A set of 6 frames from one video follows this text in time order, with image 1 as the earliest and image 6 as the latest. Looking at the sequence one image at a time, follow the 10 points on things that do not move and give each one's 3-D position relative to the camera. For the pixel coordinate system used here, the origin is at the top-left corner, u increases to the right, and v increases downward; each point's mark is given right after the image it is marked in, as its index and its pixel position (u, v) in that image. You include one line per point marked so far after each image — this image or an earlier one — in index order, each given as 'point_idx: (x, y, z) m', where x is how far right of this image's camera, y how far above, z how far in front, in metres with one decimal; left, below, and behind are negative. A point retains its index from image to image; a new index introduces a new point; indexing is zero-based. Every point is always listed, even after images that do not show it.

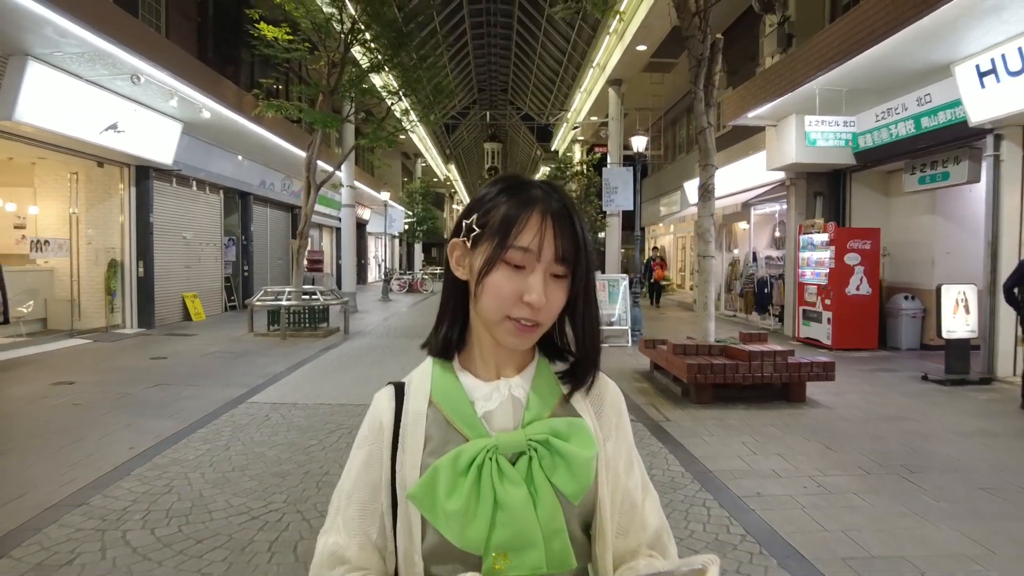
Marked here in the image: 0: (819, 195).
0: (+5.6, +1.7, +12.5) m
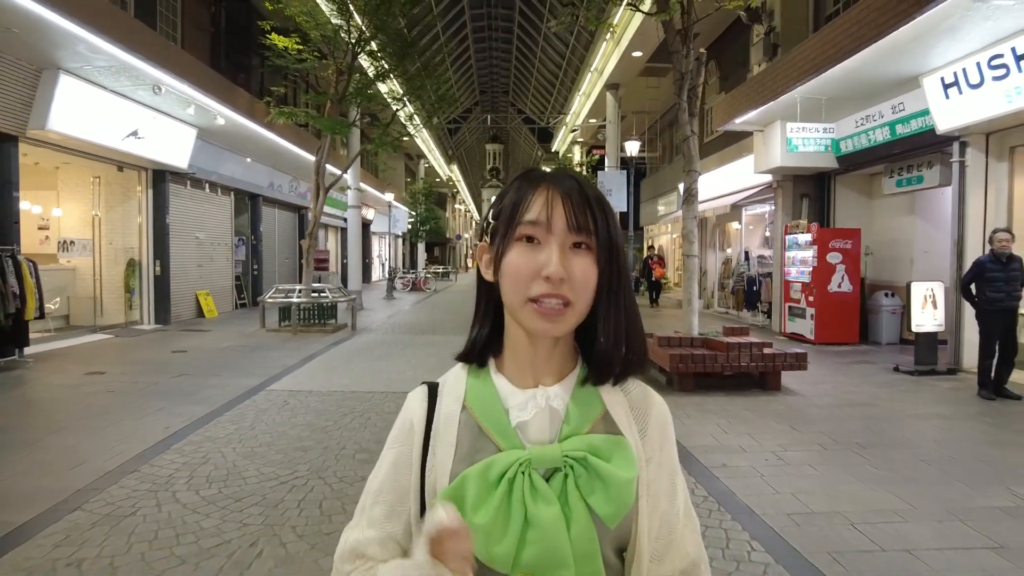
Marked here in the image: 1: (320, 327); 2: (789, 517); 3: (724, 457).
0: (+5.6, +1.8, +13.1) m
1: (-3.8, -0.8, +13.5) m
2: (+1.7, -1.4, +4.0) m
3: (+1.7, -1.3, +5.2) m
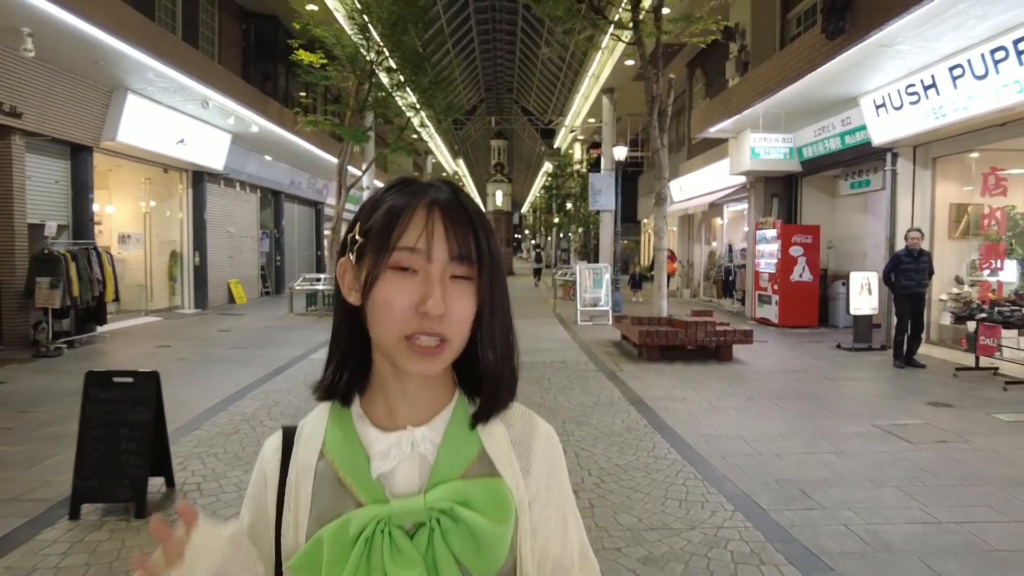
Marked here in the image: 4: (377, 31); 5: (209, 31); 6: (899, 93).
0: (+5.7, +2.0, +14.6) m
1: (-3.8, -0.5, +15.2) m
2: (+1.6, -1.2, +5.7) m
3: (+1.6, -1.2, +6.9) m
4: (-2.7, +5.2, +13.7) m
5: (-6.5, +5.5, +14.7) m
6: (+5.3, +2.7, +9.3) m
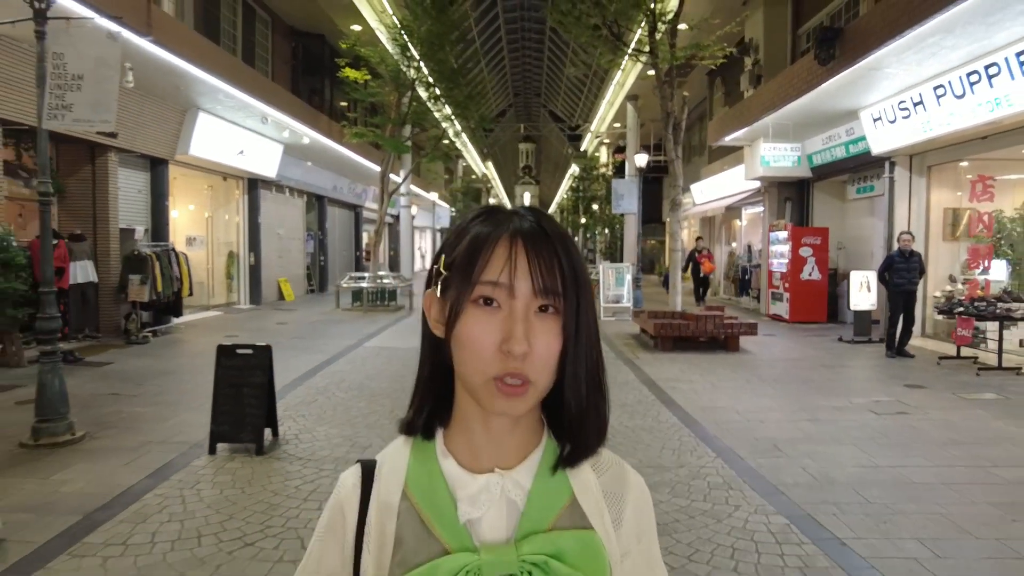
0: (+6.3, +2.0, +15.5) m
1: (-3.1, -0.5, +16.5) m
2: (+1.9, -1.2, +6.8) m
3: (+1.9, -1.1, +8.0) m
4: (-2.1, +5.3, +14.9) m
5: (-5.8, +5.6, +16.1) m
6: (+5.7, +2.7, +10.2) m
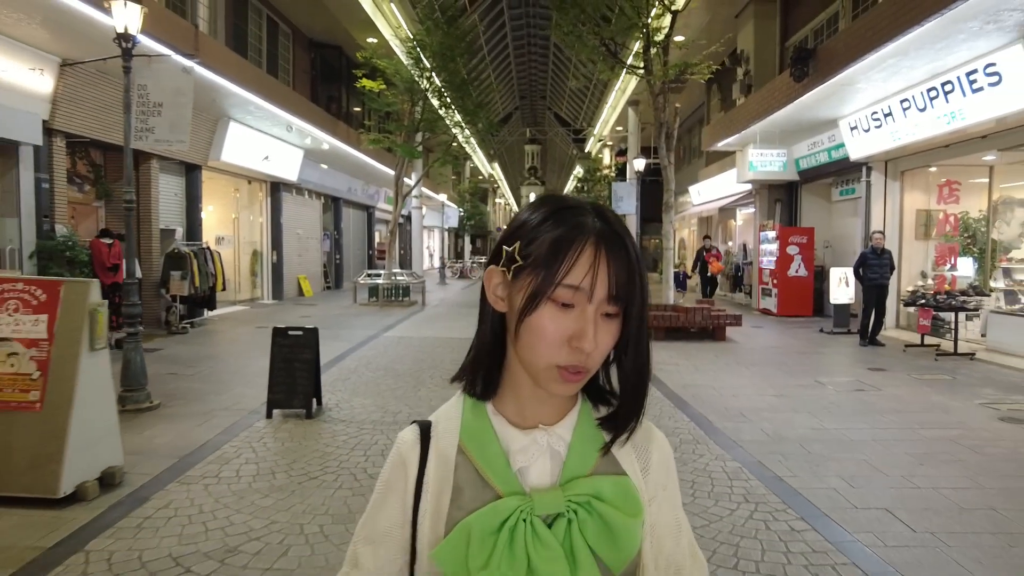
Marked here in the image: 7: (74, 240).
0: (+6.5, +2.1, +16.5) m
1: (-2.9, -0.4, +17.5) m
2: (+2.0, -1.1, +7.8) m
3: (+2.0, -1.0, +9.0) m
4: (-2.0, +5.4, +16.0) m
5: (-5.7, +5.7, +17.1) m
6: (+5.8, +2.8, +11.2) m
7: (-5.9, +0.6, +9.0) m
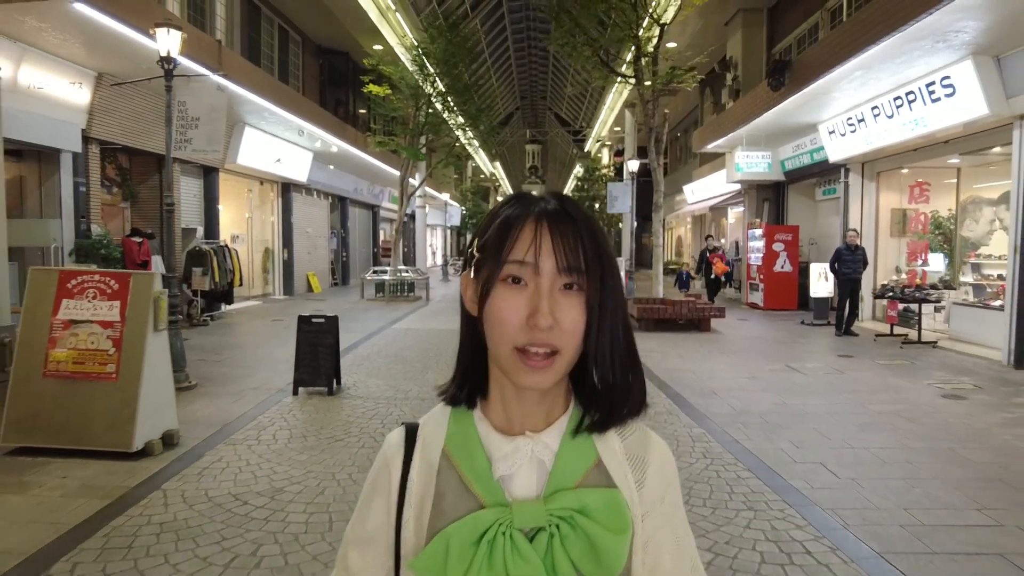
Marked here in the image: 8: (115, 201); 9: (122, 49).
0: (+6.5, +2.2, +17.3) m
1: (-2.9, -0.3, +18.4) m
2: (+1.9, -1.0, +8.6) m
3: (+2.0, -1.0, +9.8) m
4: (-2.0, +5.5, +16.8) m
5: (-5.7, +5.8, +17.9) m
6: (+5.8, +2.9, +12.0) m
7: (-5.9, +0.7, +9.9) m
8: (-7.0, +1.6, +12.1) m
9: (-5.1, +3.2, +9.0) m
